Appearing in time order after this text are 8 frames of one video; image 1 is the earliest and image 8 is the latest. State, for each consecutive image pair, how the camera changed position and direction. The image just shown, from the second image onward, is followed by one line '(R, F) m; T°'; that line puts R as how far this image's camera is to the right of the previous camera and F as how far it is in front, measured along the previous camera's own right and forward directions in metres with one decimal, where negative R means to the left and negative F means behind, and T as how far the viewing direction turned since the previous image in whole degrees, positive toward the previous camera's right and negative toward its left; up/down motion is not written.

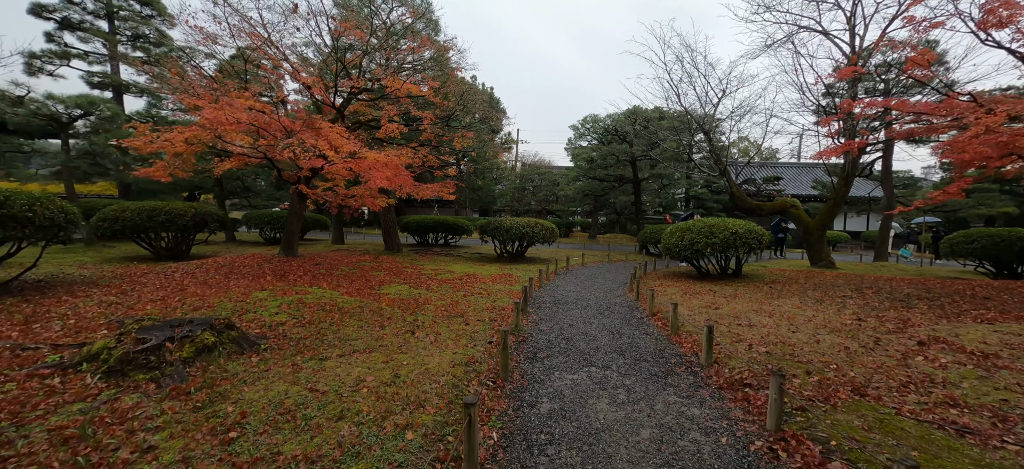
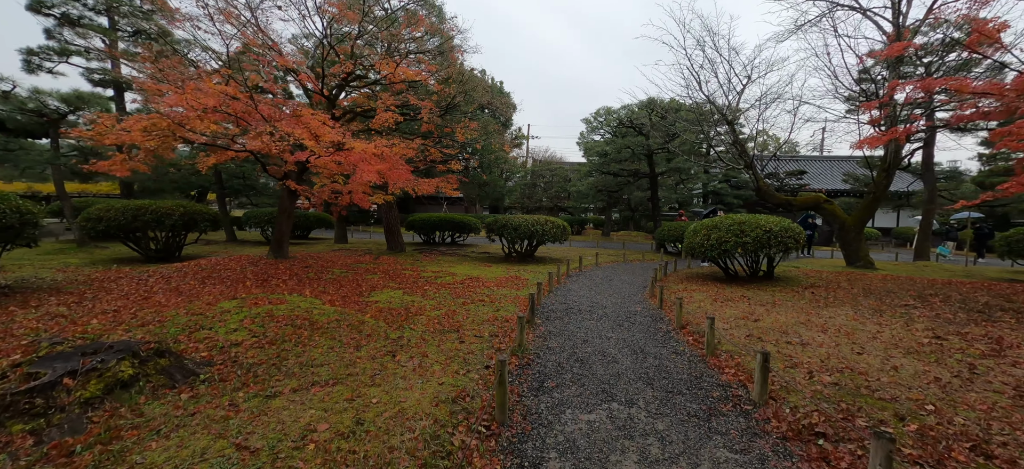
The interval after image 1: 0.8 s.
(+0.1, +0.9) m; -2°
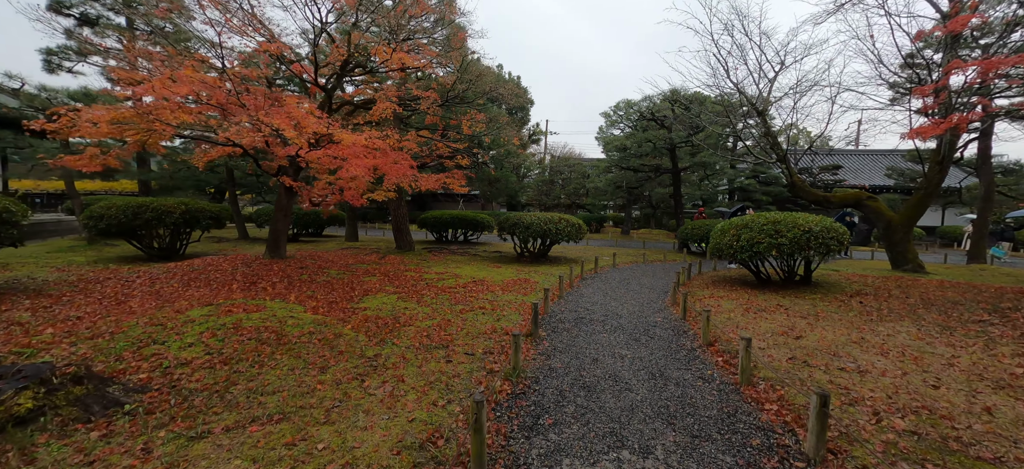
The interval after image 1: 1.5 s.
(+0.2, +0.7) m; -3°
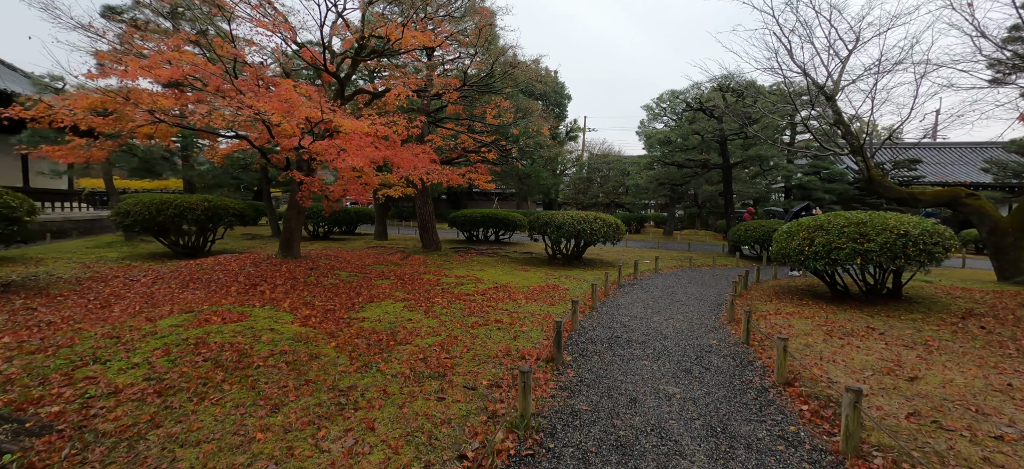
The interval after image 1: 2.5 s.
(+0.2, +0.9) m; -5°
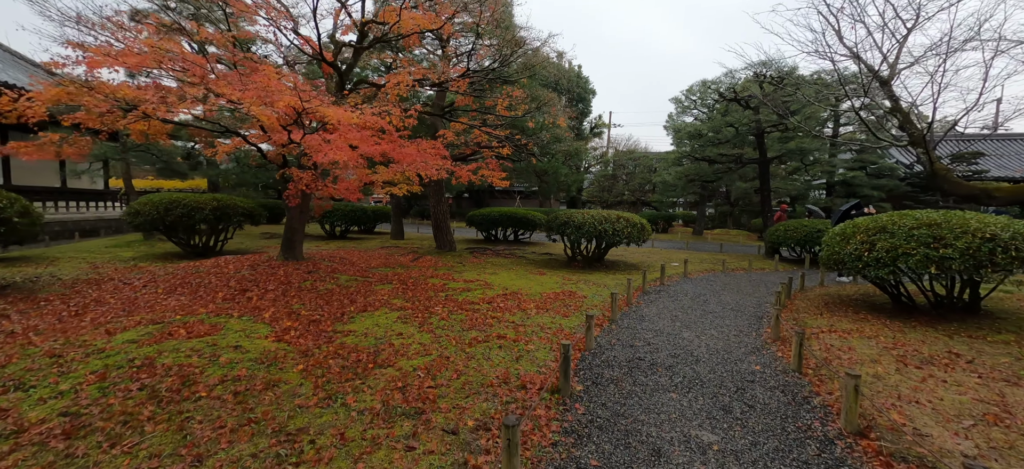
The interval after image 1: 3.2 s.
(+0.2, +0.6) m; -3°
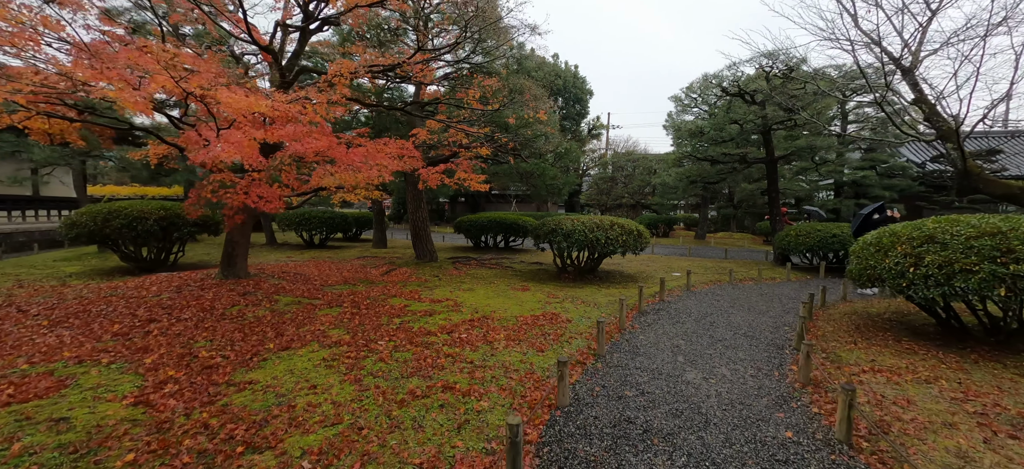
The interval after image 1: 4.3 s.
(+0.4, +1.0) m; 0°
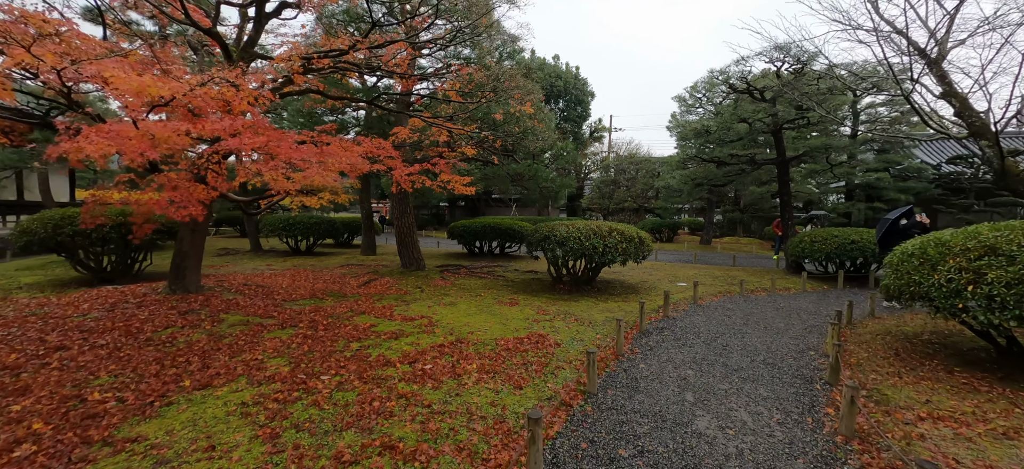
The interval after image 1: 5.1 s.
(+0.3, +0.7) m; 0°
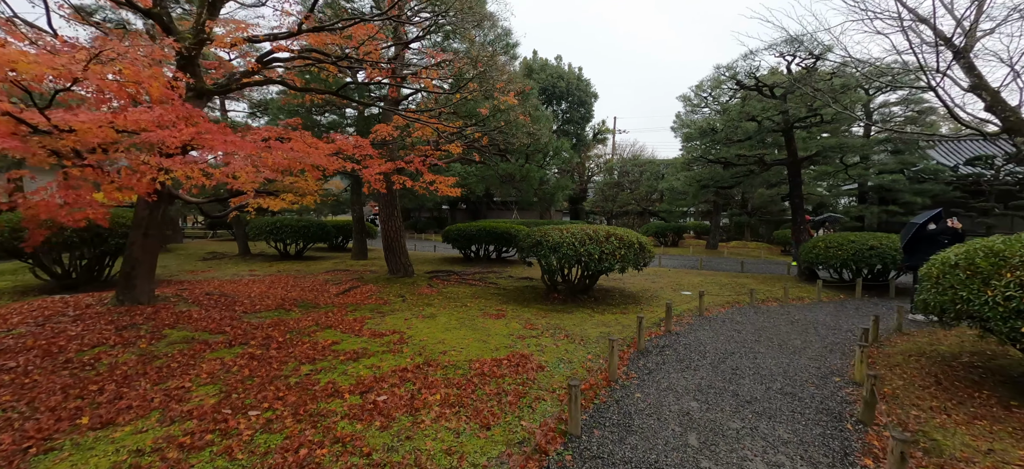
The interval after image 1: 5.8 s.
(+0.3, +0.6) m; -1°
